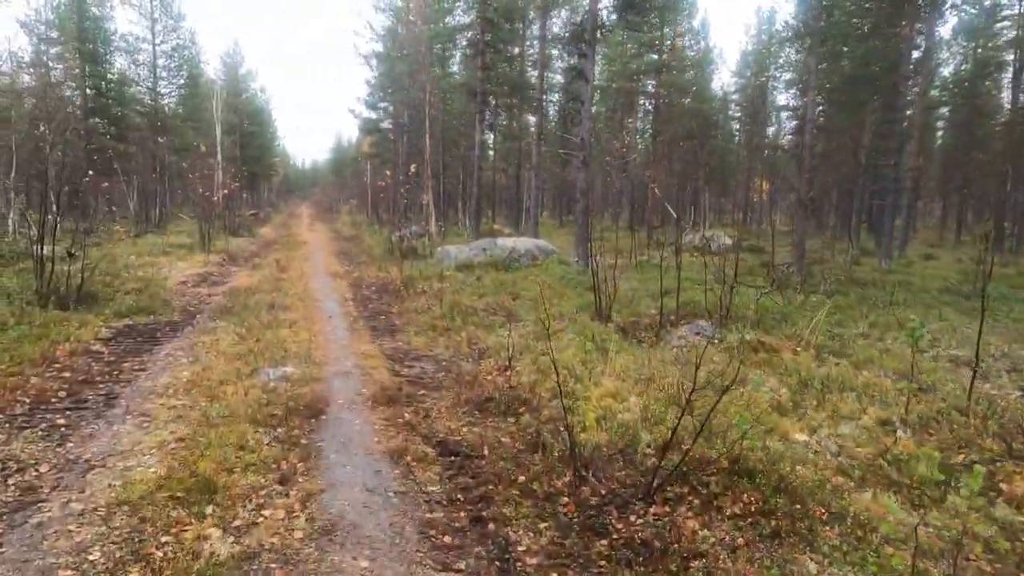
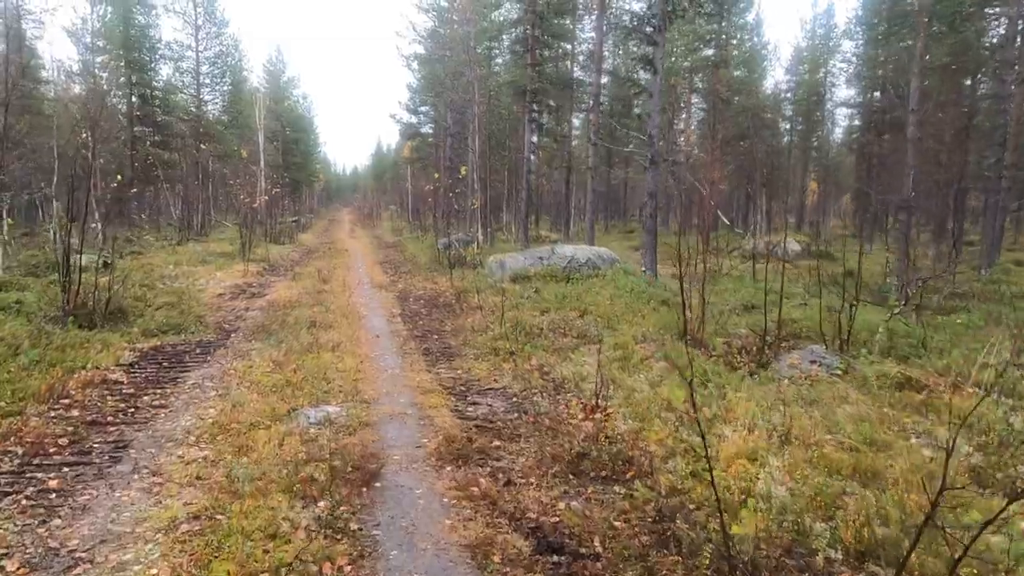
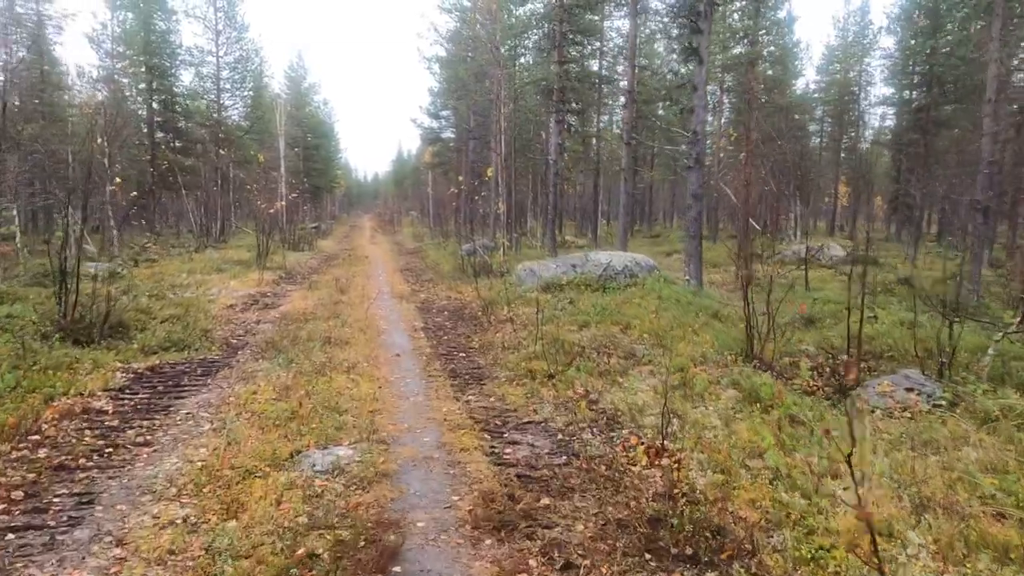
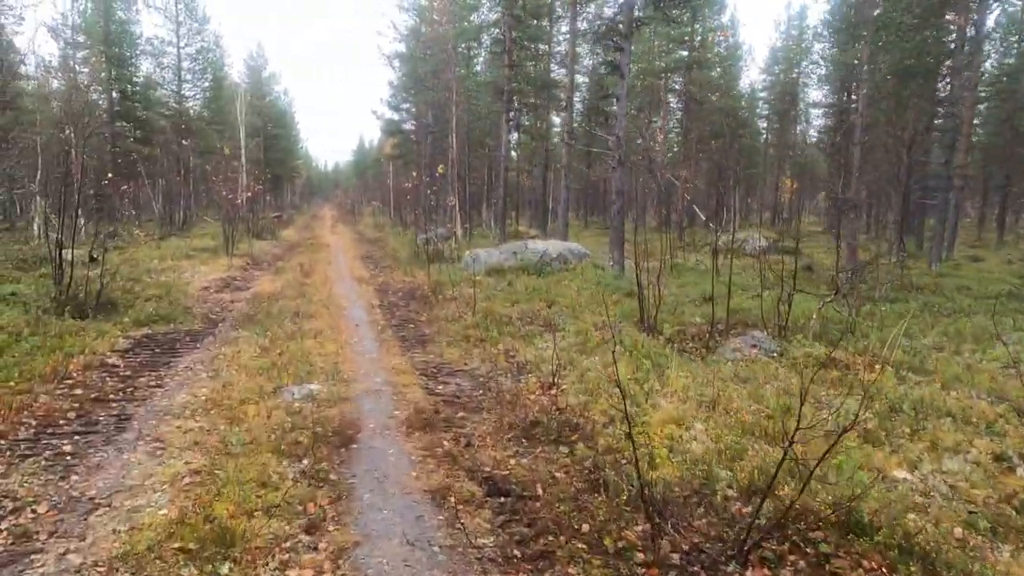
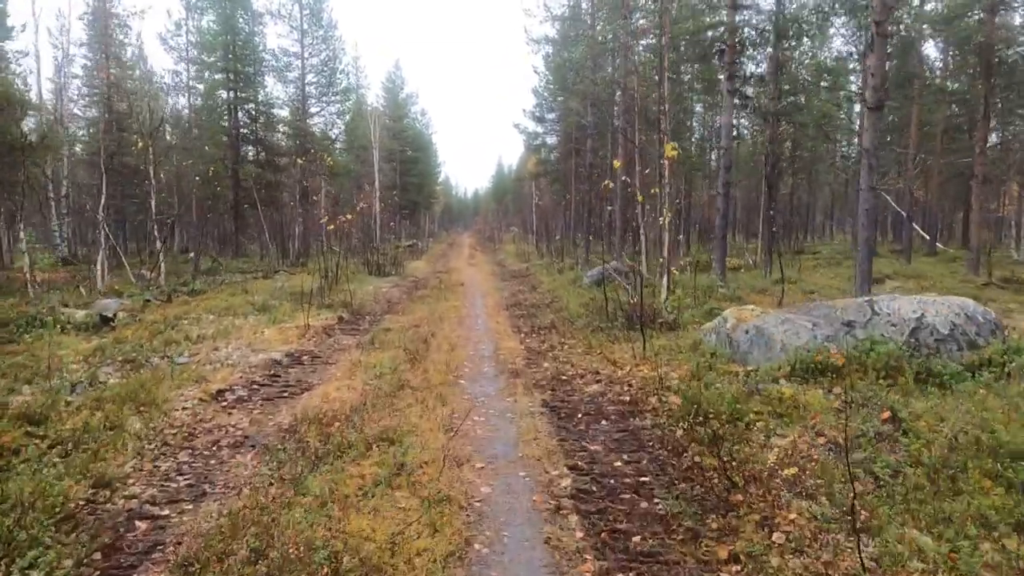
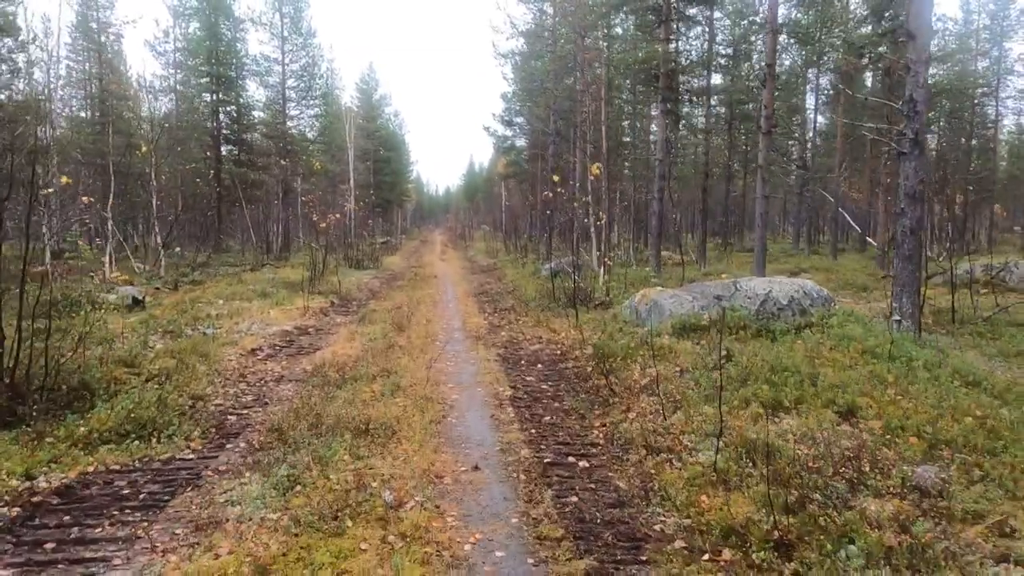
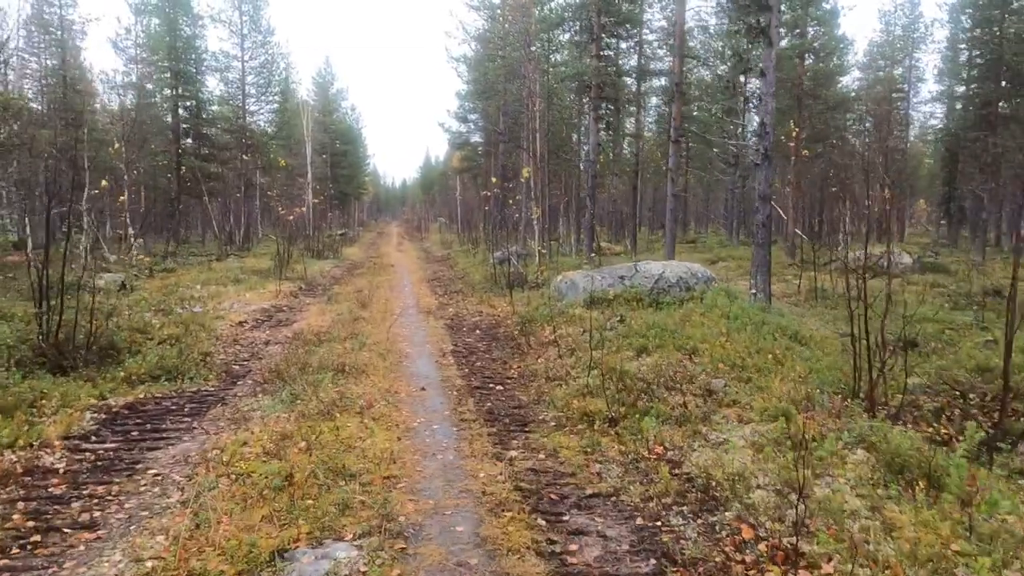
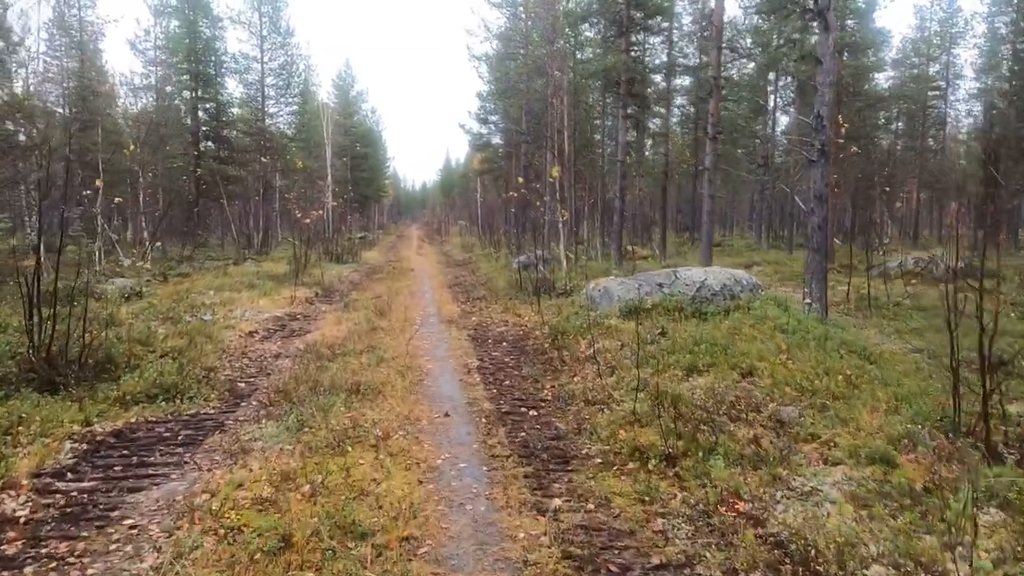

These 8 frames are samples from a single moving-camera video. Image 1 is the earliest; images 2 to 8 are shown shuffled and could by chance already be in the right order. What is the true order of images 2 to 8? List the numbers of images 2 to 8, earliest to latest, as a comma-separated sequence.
4, 2, 3, 7, 8, 6, 5
